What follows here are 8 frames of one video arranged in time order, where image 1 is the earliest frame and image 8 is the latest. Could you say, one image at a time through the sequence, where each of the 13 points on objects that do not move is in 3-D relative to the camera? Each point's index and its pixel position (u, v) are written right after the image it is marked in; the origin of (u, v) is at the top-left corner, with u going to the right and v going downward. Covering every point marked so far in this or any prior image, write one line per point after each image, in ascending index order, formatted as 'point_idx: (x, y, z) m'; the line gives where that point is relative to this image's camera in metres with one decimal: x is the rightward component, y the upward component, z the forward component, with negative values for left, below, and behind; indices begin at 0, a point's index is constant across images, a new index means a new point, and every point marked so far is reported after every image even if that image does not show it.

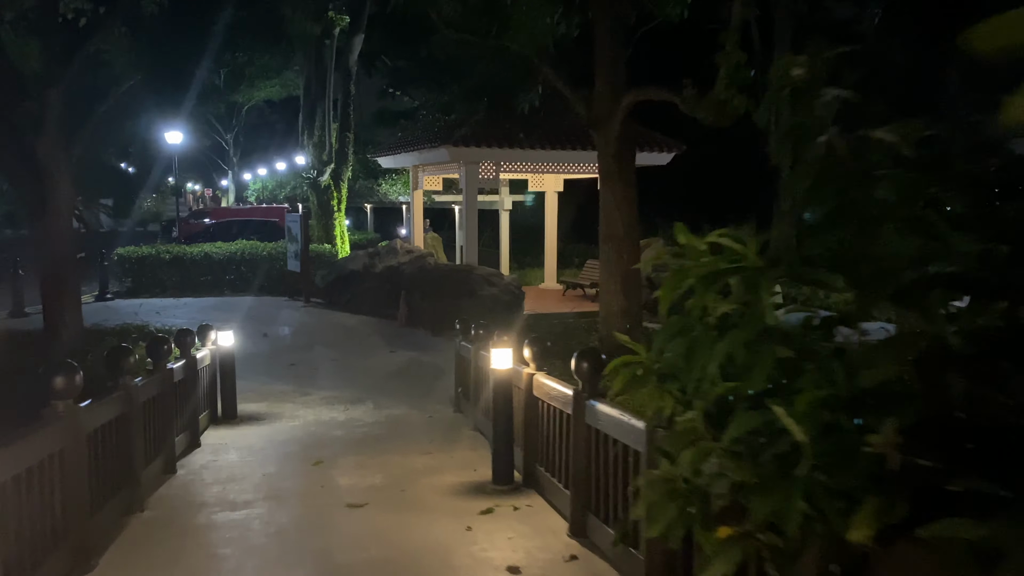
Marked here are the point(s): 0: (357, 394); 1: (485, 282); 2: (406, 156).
0: (-1.7, -1.2, +9.7) m
1: (-0.5, +0.1, +14.3) m
2: (-2.1, +2.6, +17.1) m
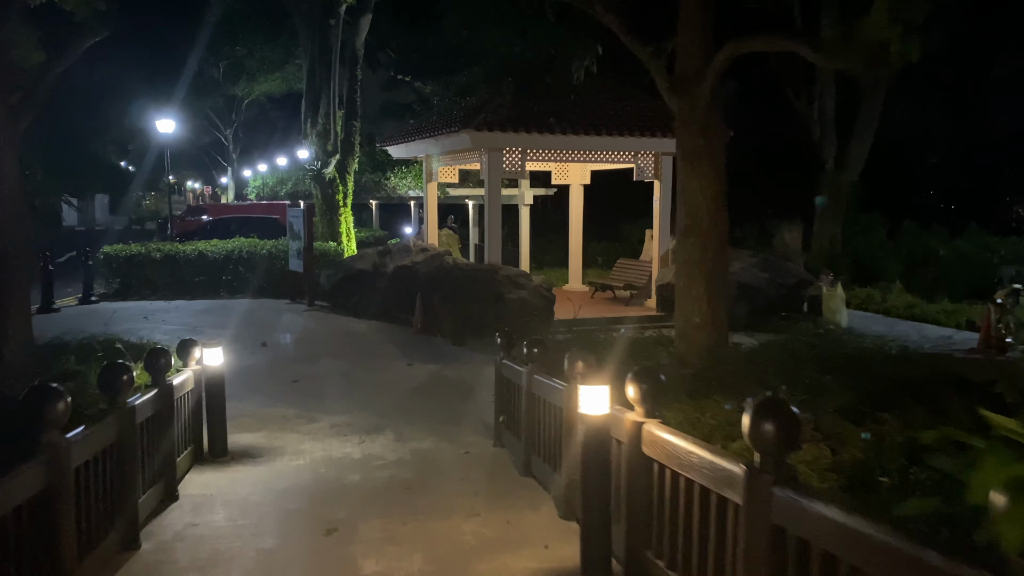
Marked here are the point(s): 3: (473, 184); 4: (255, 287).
0: (-1.3, -1.2, +8.1) m
1: (0.0, +0.1, +12.6) m
2: (-1.6, +2.6, +15.4) m
3: (-0.9, +2.3, +19.2) m
4: (-5.6, 0.0, +18.6) m
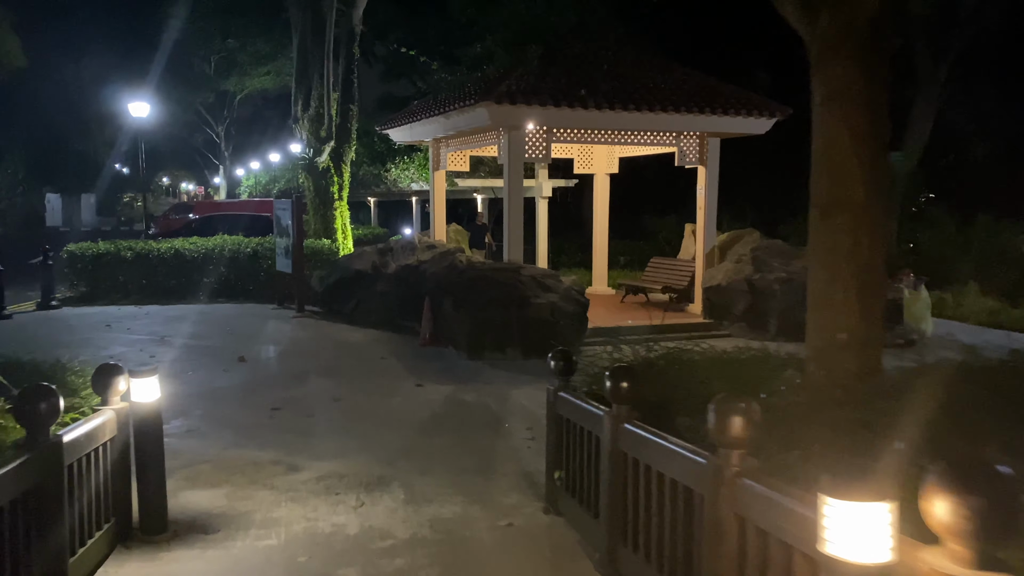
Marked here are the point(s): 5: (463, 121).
0: (-0.9, -1.3, +6.0) m
1: (+0.3, 0.0, +10.6) m
2: (-1.3, +2.6, +13.4) m
3: (-0.6, +2.3, +17.1) m
4: (-5.3, 0.0, +16.6) m
5: (-0.7, +2.3, +11.9) m
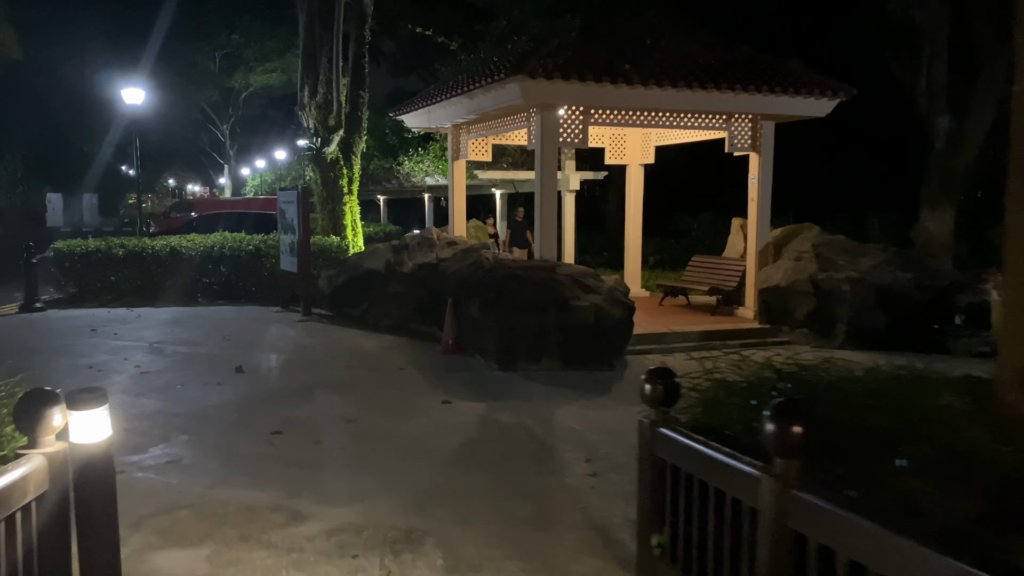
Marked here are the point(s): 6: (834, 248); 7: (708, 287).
0: (-0.6, -1.3, +4.7) m
1: (+0.7, 0.0, +9.2) m
2: (-0.9, +2.5, +12.1) m
3: (-0.1, +2.2, +15.8) m
4: (-4.8, 0.0, +15.3) m
5: (-0.3, +2.3, +10.6) m
6: (+4.2, +0.5, +11.1) m
7: (+2.9, 0.0, +12.4) m
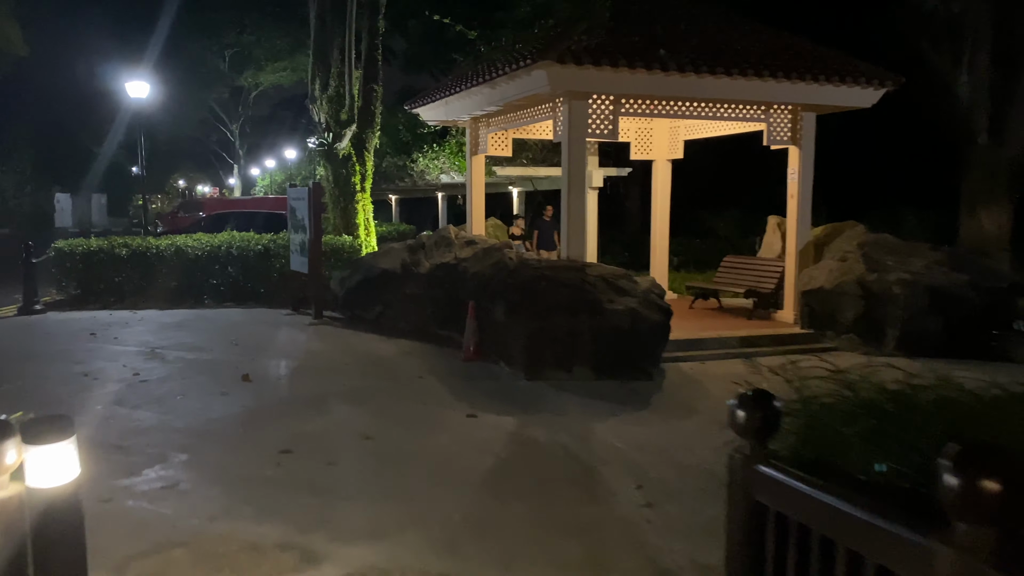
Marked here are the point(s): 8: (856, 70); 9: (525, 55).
0: (-0.4, -1.3, +4.0) m
1: (+1.0, 0.0, +8.5) m
2: (-0.6, +2.5, +11.4) m
3: (+0.2, +2.2, +15.1) m
4: (-4.5, -0.1, +14.6) m
5: (0.0, +2.3, +9.9) m
6: (+4.5, +0.5, +10.4) m
7: (+3.2, 0.0, +11.7) m
8: (+4.2, +2.7, +10.5) m
9: (+0.2, +2.7, +9.8) m
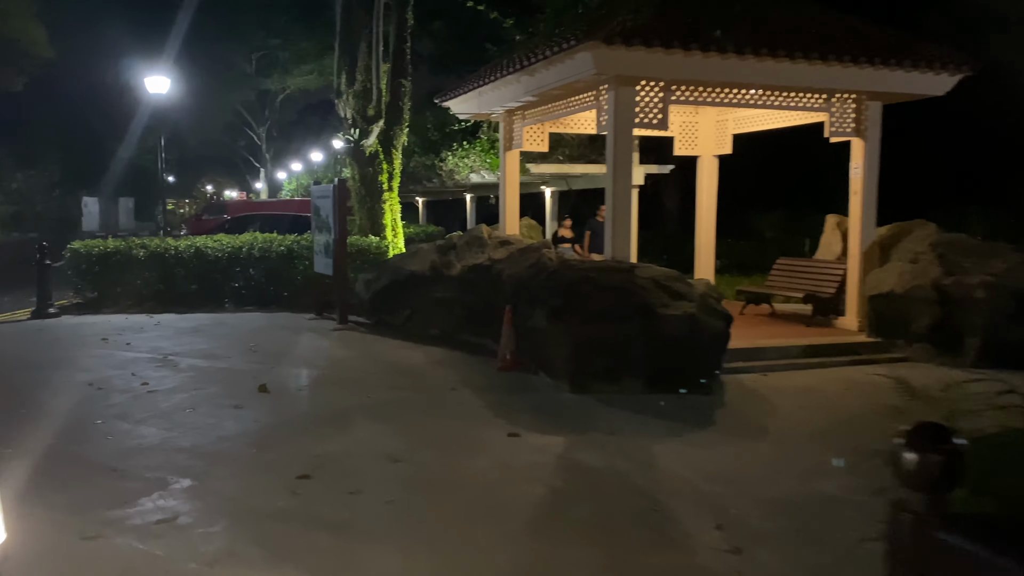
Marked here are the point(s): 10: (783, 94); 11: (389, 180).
0: (-0.1, -1.3, +3.2) m
1: (+1.3, 0.0, +7.7) m
2: (-0.1, +2.5, +10.6) m
3: (+0.8, +2.1, +14.3) m
4: (-3.9, -0.1, +14.0) m
5: (+0.5, +2.3, +9.2) m
6: (+4.9, +0.4, +9.5) m
7: (+3.6, -0.1, +10.8) m
8: (+4.7, +2.6, +9.6) m
9: (+0.6, +2.6, +9.0) m
10: (+3.1, +2.2, +9.7) m
11: (-2.2, +1.9, +15.3) m
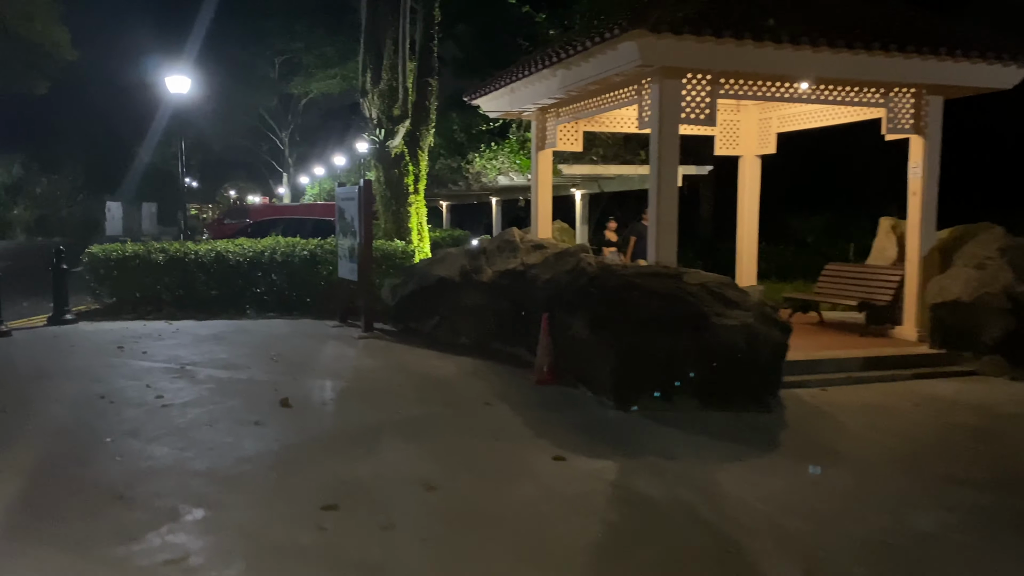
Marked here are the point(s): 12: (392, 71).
0: (+0.1, -1.3, +2.6) m
1: (+1.7, -0.1, +7.1) m
2: (+0.3, +2.4, +10.1) m
3: (+1.3, +2.0, +13.7) m
4: (-3.4, -0.2, +13.5) m
5: (+0.8, +2.2, +8.6) m
6: (+5.3, +0.4, +8.8) m
7: (+4.0, -0.2, +10.2) m
8: (+5.1, +2.5, +9.0) m
9: (+1.0, +2.6, +8.5) m
10: (+3.5, +2.1, +9.1) m
11: (-1.7, +1.8, +14.8) m
12: (-2.1, +3.7, +14.7) m
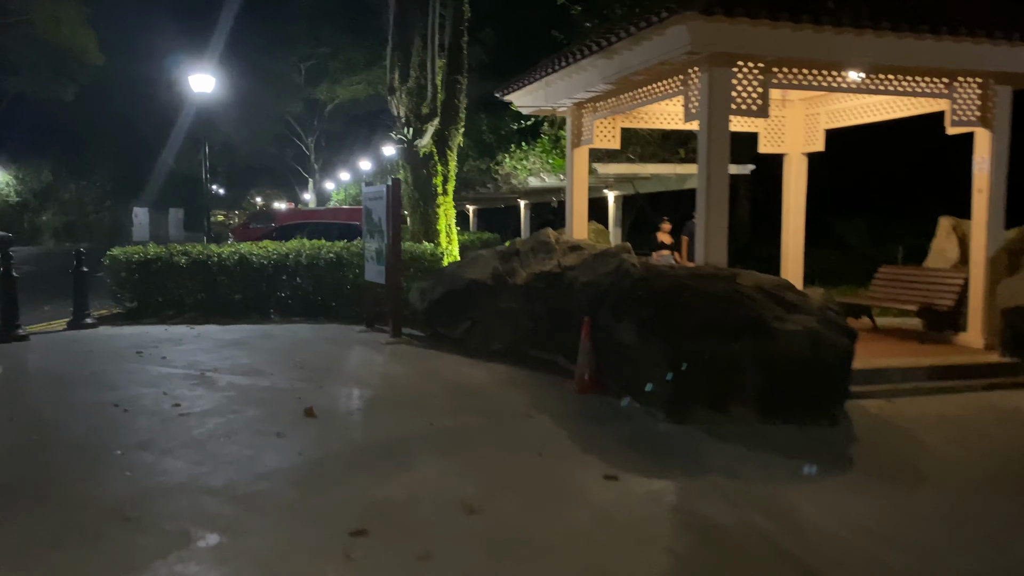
0: (+0.3, -1.3, +2.1) m
1: (+2.0, -0.1, +6.6) m
2: (+0.7, +2.4, +9.6) m
3: (+1.8, +2.0, +13.2) m
4: (-2.9, -0.3, +13.1) m
5: (+1.2, +2.2, +8.1) m
6: (+5.7, +0.3, +8.1) m
7: (+4.4, -0.2, +9.5) m
8: (+5.4, +2.5, +8.3) m
9: (+1.3, +2.5, +7.9) m
10: (+3.8, +2.1, +8.5) m
11: (-1.1, +1.7, +14.3) m
12: (-1.5, +3.6, +14.2) m
